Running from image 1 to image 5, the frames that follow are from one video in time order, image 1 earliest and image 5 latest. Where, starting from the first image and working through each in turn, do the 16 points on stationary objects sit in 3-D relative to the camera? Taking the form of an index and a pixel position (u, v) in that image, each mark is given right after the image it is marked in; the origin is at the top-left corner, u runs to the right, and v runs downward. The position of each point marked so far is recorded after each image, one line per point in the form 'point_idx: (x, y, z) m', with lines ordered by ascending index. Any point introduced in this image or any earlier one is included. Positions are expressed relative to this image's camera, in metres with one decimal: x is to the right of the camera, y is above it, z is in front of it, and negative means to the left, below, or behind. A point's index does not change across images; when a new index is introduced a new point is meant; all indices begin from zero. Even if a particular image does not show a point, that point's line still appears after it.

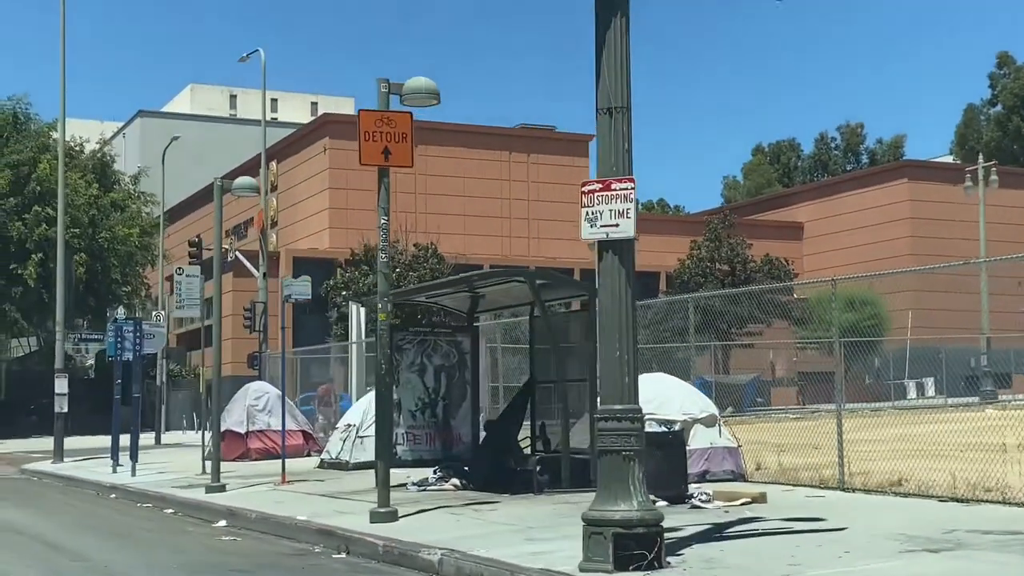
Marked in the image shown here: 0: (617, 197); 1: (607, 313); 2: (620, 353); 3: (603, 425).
0: (+0.5, +0.5, +8.1) m
1: (+0.5, -0.1, +8.2) m
2: (+0.6, -0.3, +8.1) m
3: (+0.5, -0.7, +8.0) m
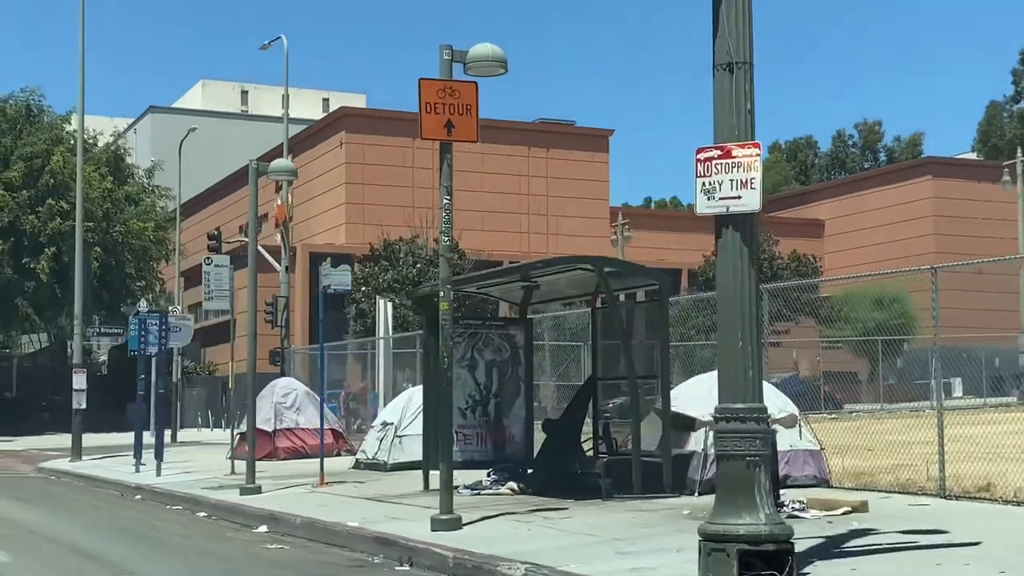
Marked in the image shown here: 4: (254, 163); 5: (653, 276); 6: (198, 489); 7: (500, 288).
0: (+1.0, +0.6, +7.1) m
1: (+1.0, 0.0, +7.2) m
2: (+1.0, -0.3, +7.1) m
3: (+1.0, -0.6, +7.1) m
4: (-2.6, +1.2, +15.5) m
5: (+1.1, +0.1, +12.0) m
6: (-3.3, -2.1, +16.6) m
7: (-0.1, 0.0, +14.6) m
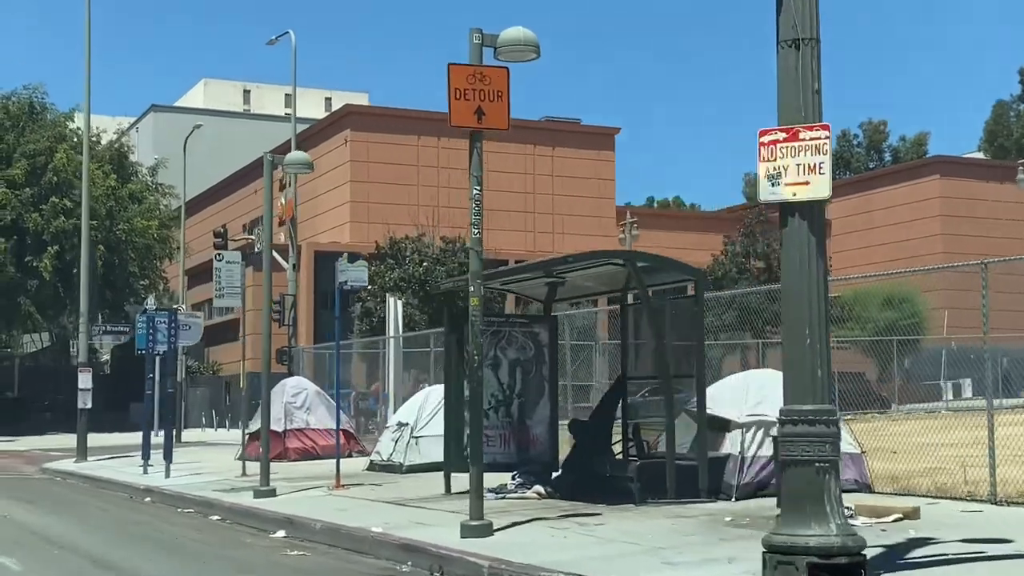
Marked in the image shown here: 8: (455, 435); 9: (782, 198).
0: (+1.2, +0.6, +6.6) m
1: (+1.2, 0.0, +6.7) m
2: (+1.3, -0.2, +6.6) m
3: (+1.2, -0.6, +6.6) m
4: (-2.4, +1.3, +15.0) m
5: (+1.3, +0.1, +11.6) m
6: (-3.1, -2.1, +16.1) m
7: (+0.1, 0.0, +14.1) m
8: (-0.5, -1.3, +13.5) m
9: (+1.2, +0.4, +6.7) m
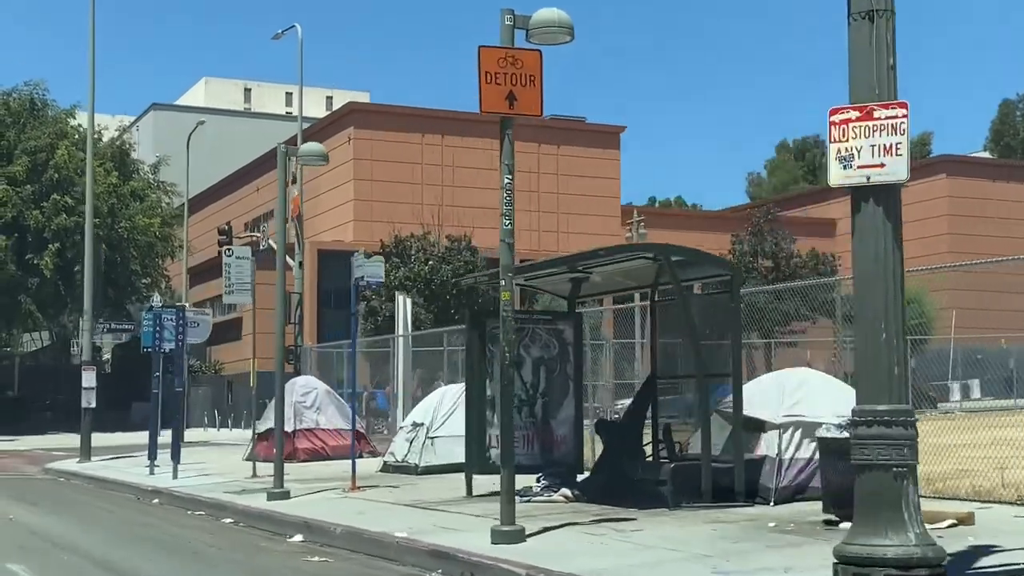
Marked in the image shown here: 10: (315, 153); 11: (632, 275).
0: (+1.5, +0.6, +6.1) m
1: (+1.4, 0.0, +6.2) m
2: (+1.5, -0.2, +6.1) m
3: (+1.4, -0.6, +6.1) m
4: (-2.2, +1.3, +14.6) m
5: (+1.5, +0.2, +11.1) m
6: (-2.9, -2.1, +15.6) m
7: (+0.3, +0.1, +13.6) m
8: (-0.3, -1.2, +13.0) m
9: (+1.4, +0.4, +6.2) m
10: (-1.8, +1.3, +14.6) m
11: (+1.0, +0.1, +12.4) m
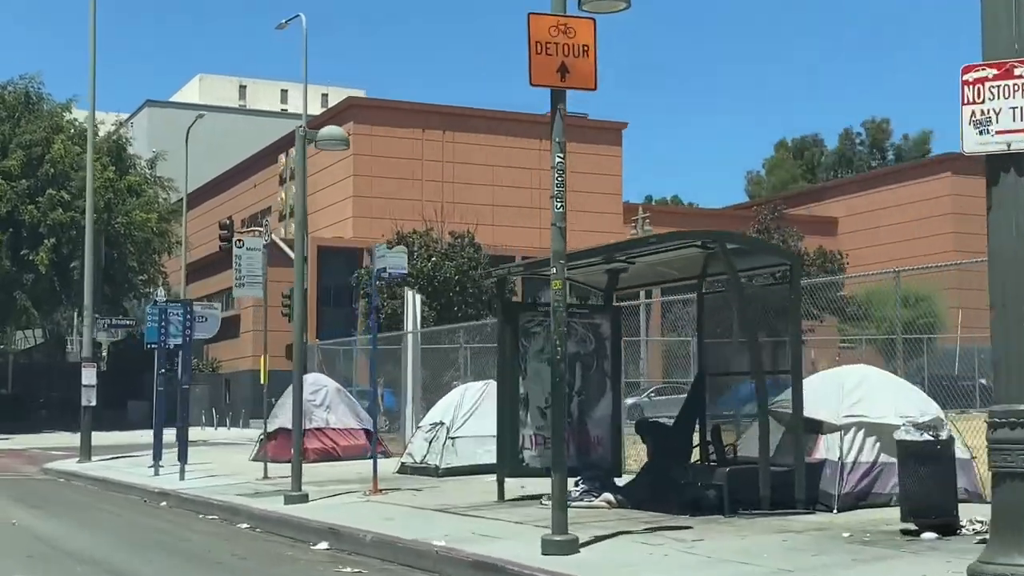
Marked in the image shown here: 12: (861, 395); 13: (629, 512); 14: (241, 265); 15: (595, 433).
0: (+1.8, +0.7, +5.4) m
1: (+1.7, +0.1, +5.4) m
2: (+1.8, -0.1, +5.4) m
3: (+1.7, -0.5, +5.3) m
4: (-1.9, +1.4, +13.8) m
5: (+1.8, +0.2, +10.3) m
6: (-2.7, -2.0, +14.8) m
7: (+0.6, +0.1, +12.8) m
8: (0.0, -1.2, +12.3) m
9: (+1.7, +0.5, +5.4) m
10: (-1.6, +1.3, +13.8) m
11: (+1.2, +0.2, +11.7) m
12: (+2.4, -0.7, +10.9) m
13: (+0.8, -1.5, +10.6) m
14: (-3.0, +0.2, +17.3) m
15: (+0.7, -1.2, +12.6) m
